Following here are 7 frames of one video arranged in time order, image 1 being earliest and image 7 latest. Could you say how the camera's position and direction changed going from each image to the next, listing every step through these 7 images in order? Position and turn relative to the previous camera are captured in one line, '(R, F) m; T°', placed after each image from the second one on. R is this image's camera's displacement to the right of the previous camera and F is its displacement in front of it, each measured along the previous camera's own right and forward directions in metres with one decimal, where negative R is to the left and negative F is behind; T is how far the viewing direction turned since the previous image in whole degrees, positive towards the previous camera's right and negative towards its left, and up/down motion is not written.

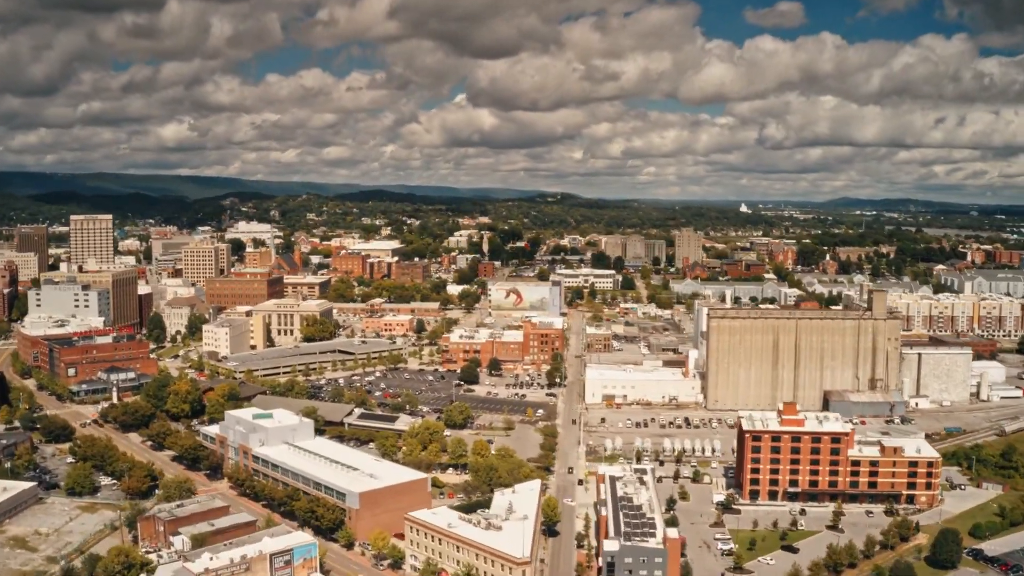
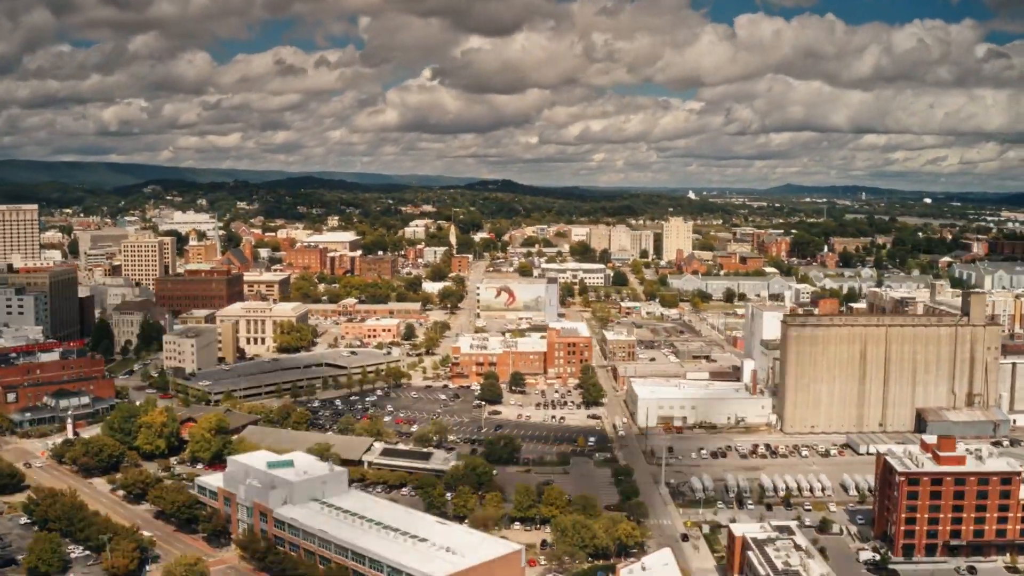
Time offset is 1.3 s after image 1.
(-3.0, +5.5) m; +4°
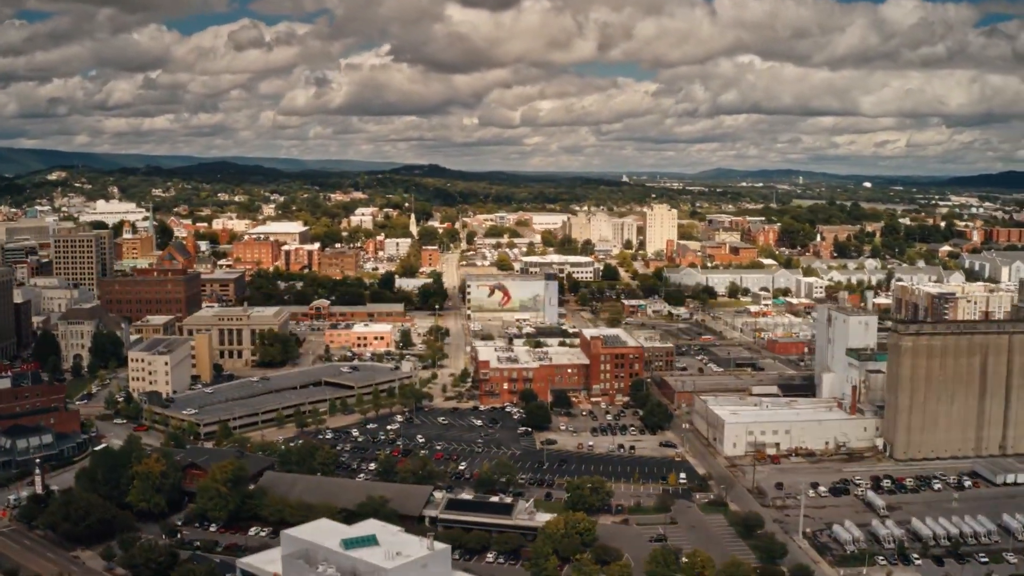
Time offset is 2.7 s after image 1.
(-3.2, +4.9) m; +5°
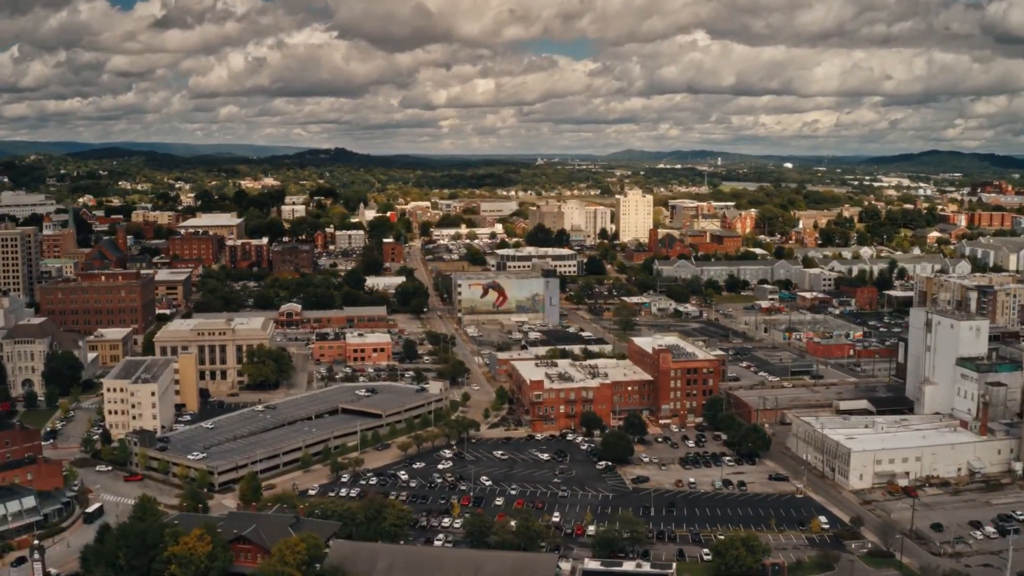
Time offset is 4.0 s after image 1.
(-3.4, +4.3) m; +6°
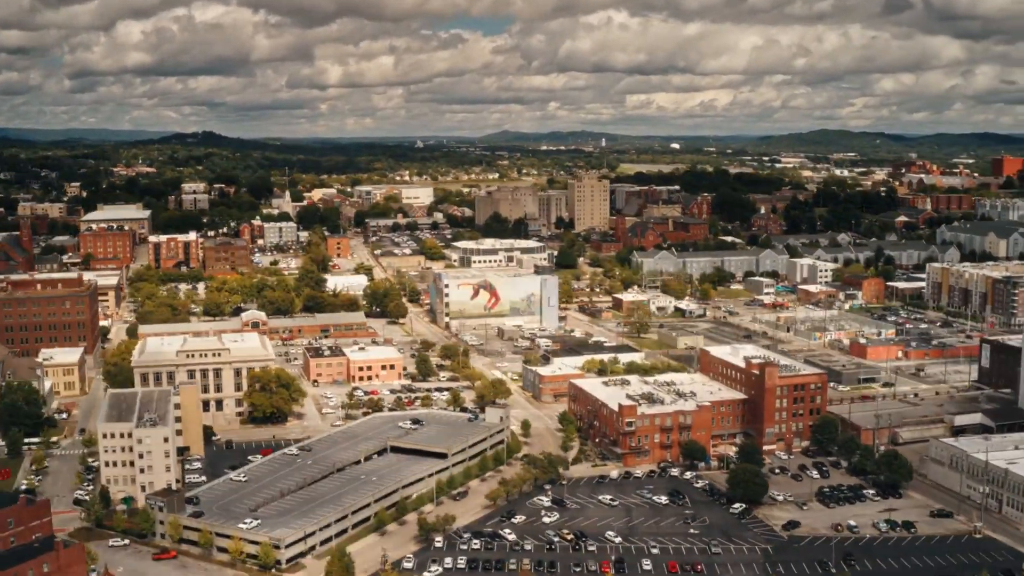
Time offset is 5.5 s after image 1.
(-3.9, +4.0) m; +8°
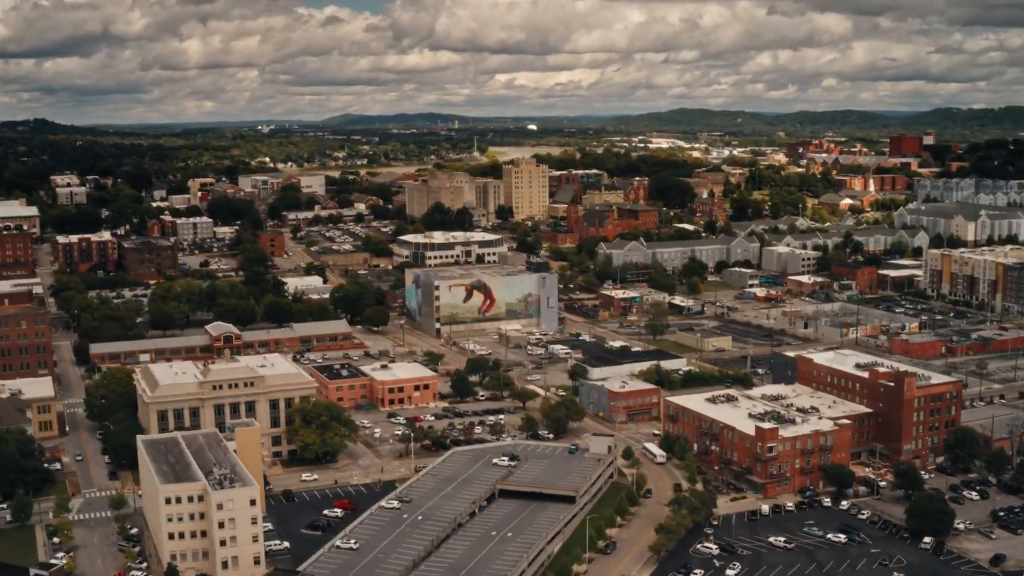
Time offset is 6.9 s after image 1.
(-4.3, +3.3) m; +9°
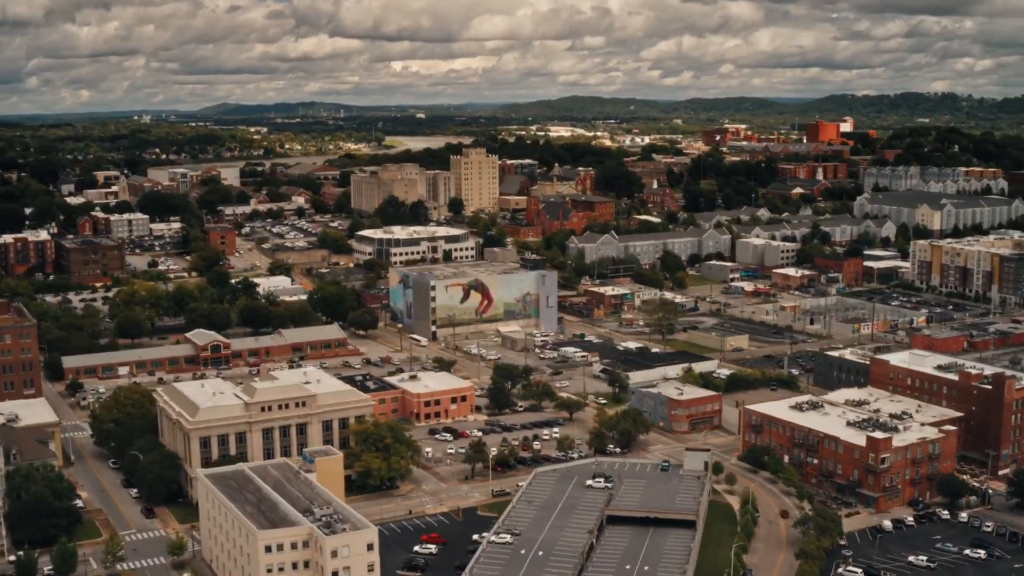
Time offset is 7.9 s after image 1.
(-3.1, +1.8) m; +7°
